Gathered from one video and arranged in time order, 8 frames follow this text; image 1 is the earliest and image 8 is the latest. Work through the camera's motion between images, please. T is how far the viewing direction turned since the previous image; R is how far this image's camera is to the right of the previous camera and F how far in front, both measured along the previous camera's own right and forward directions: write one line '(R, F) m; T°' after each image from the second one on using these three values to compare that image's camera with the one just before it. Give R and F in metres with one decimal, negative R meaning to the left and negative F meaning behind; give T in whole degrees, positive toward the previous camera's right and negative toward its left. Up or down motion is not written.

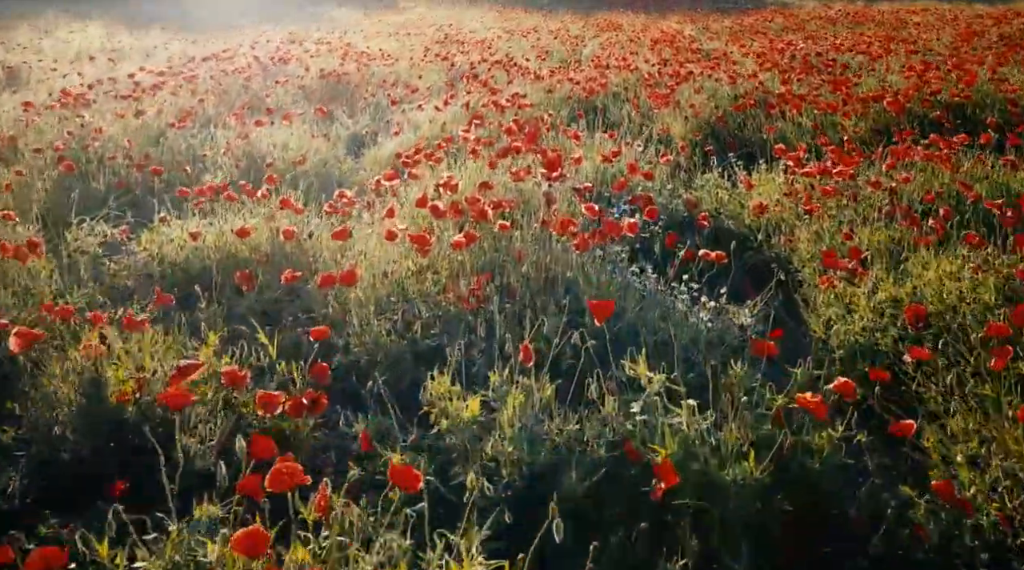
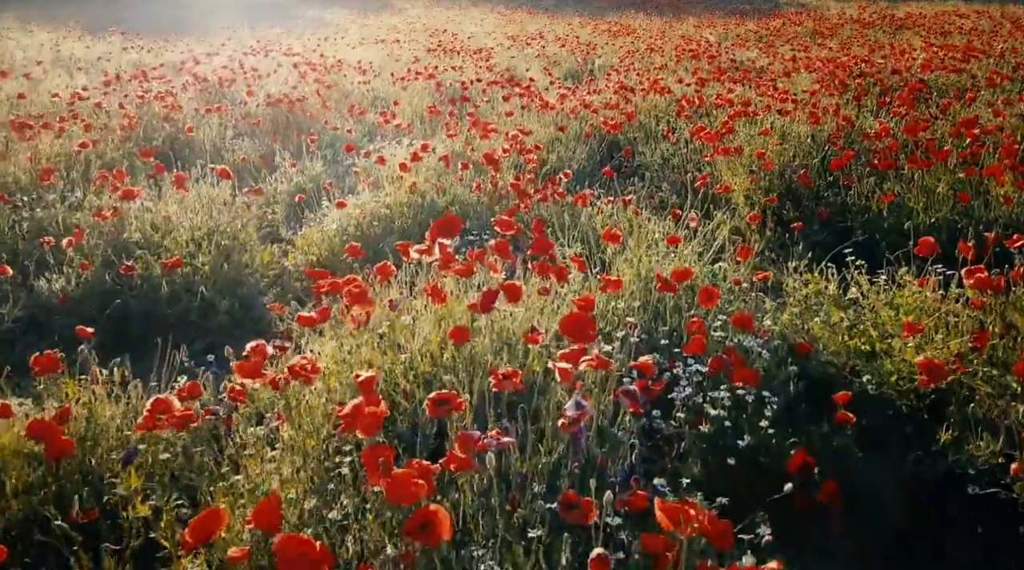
(0.0, +2.2) m; 0°
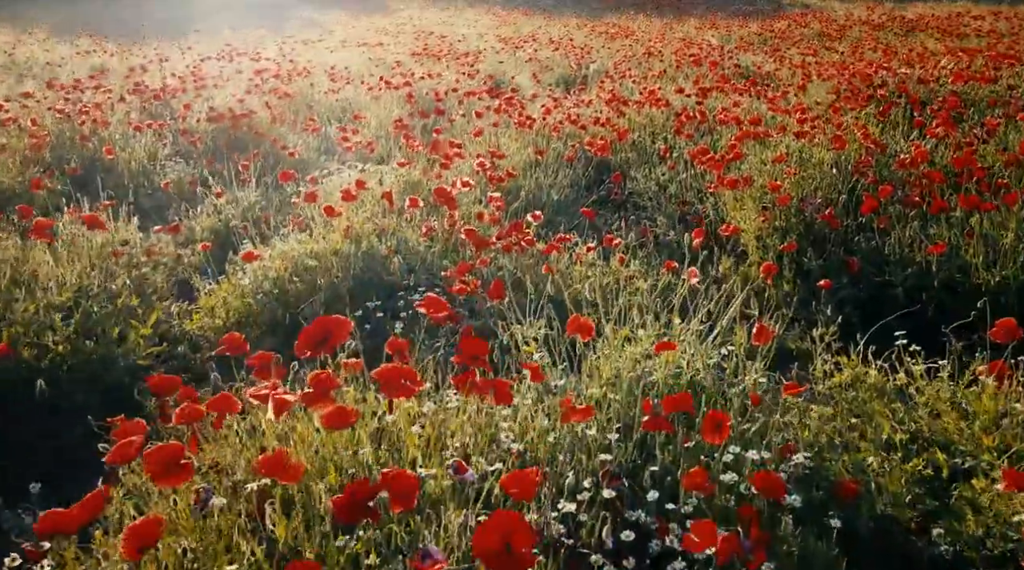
(+0.2, +1.0) m; 0°
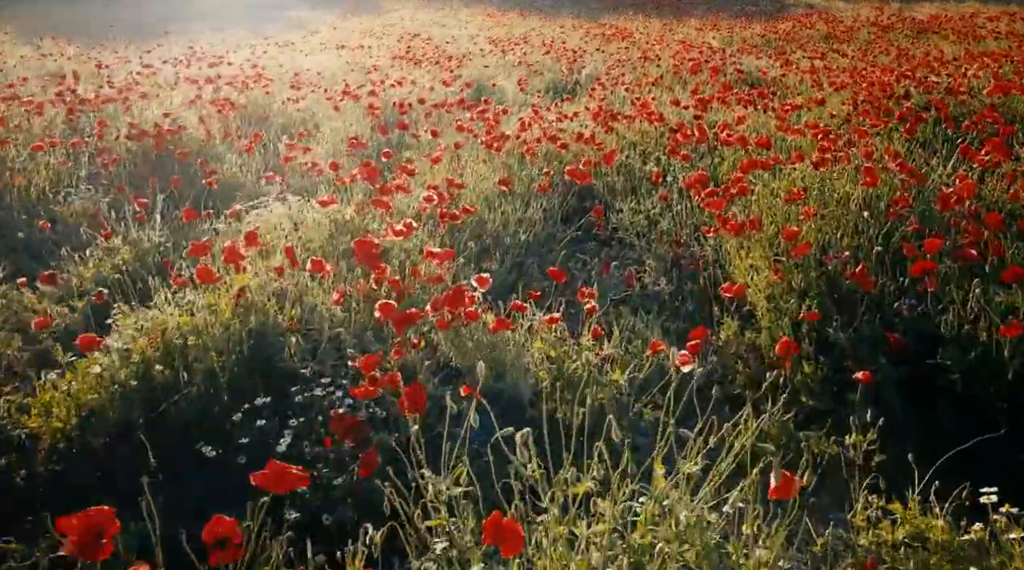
(+0.2, +1.0) m; 0°
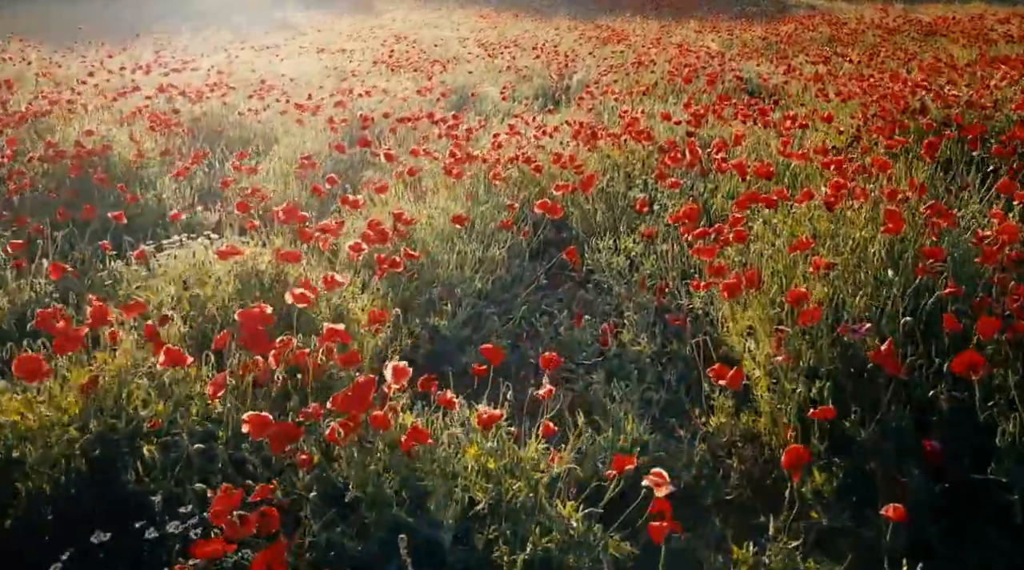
(+0.2, +0.7) m; 0°
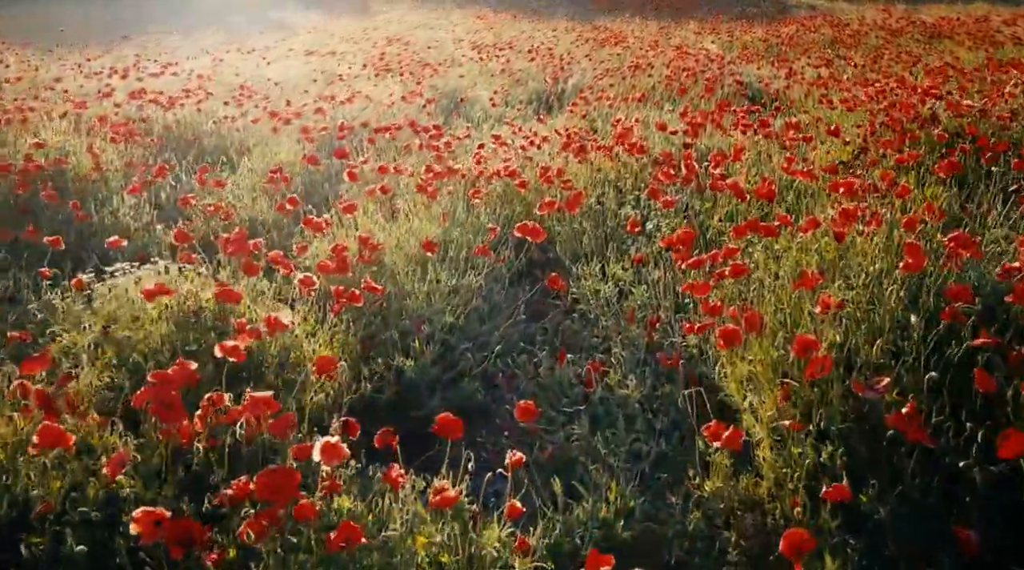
(+0.1, +0.4) m; 0°
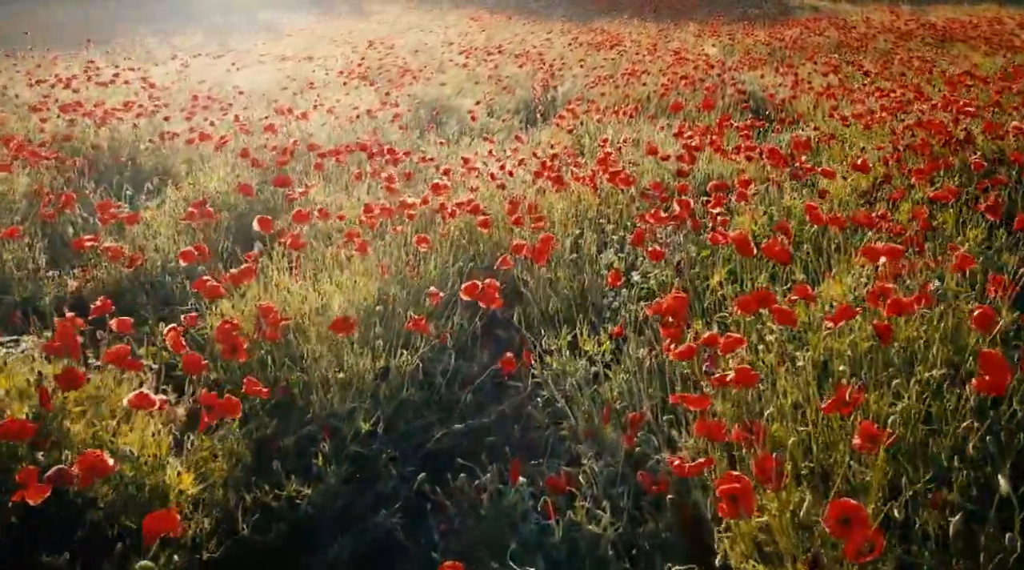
(+0.2, +0.9) m; 0°
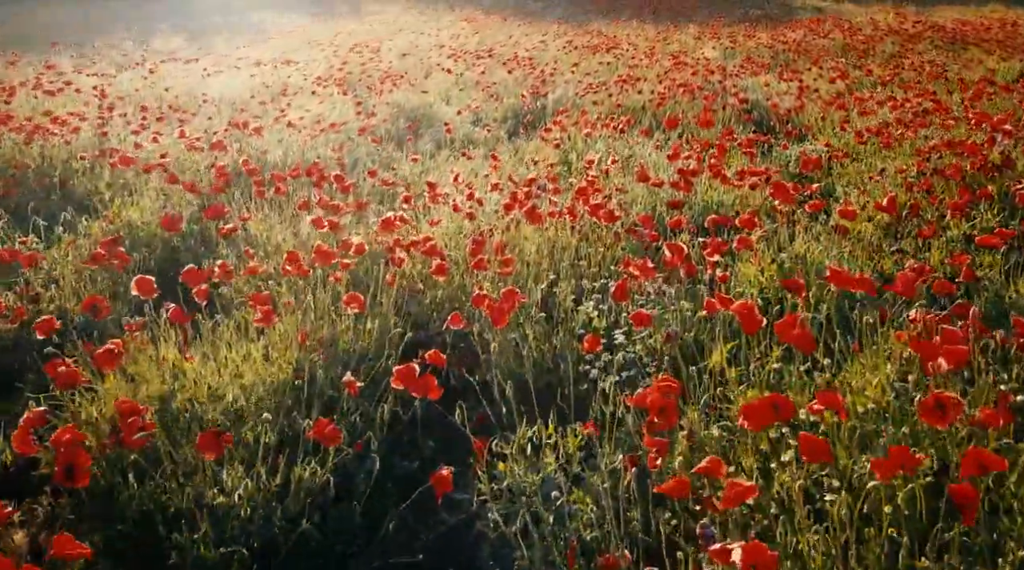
(+0.2, +0.7) m; 0°
